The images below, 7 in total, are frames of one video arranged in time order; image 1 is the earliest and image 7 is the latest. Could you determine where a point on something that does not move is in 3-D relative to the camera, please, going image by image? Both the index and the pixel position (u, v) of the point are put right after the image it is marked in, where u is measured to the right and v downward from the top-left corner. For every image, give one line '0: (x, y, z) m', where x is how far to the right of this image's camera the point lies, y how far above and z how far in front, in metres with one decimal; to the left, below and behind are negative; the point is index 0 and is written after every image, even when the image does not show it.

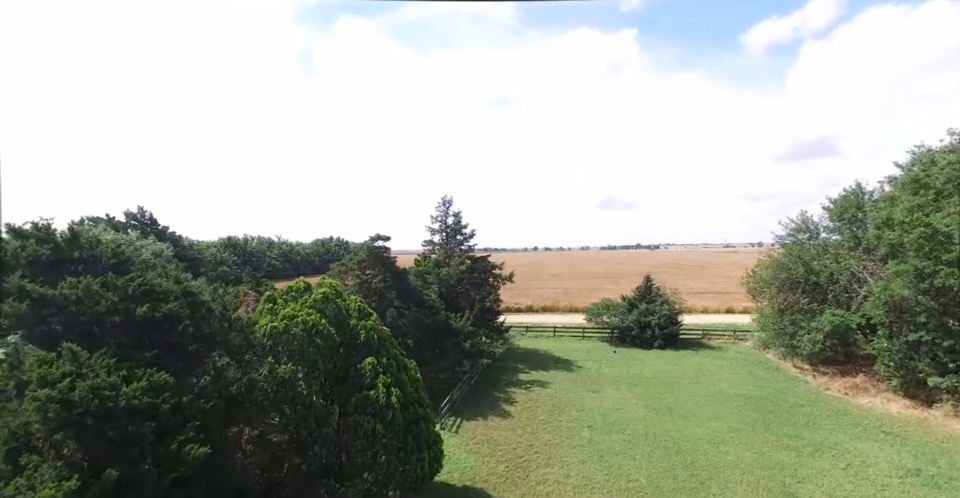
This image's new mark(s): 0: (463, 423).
0: (-0.7, -6.4, +18.4) m
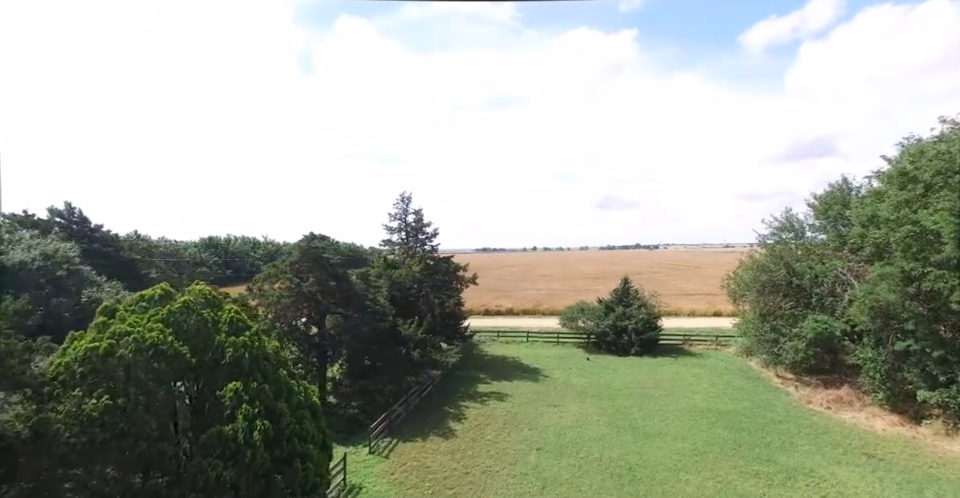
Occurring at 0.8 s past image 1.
0: (-2.7, -6.4, +16.5) m
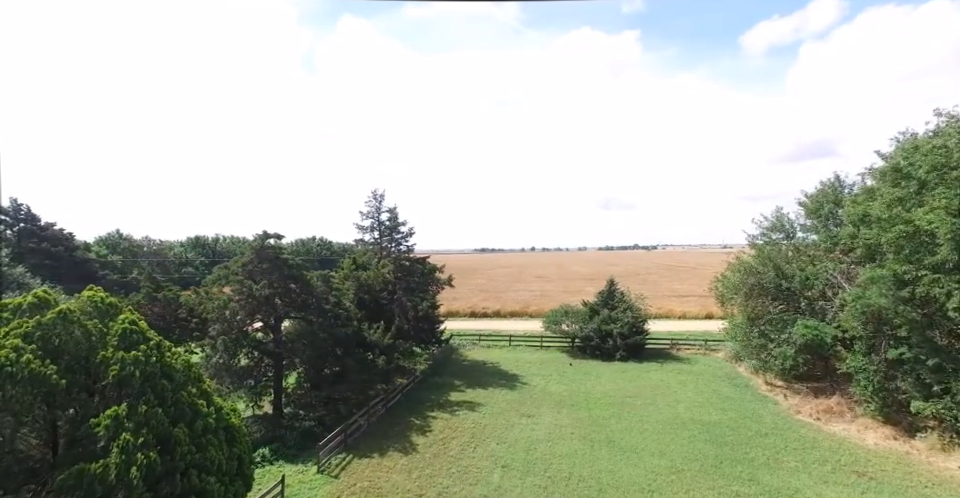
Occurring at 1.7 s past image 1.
0: (-3.9, -6.4, +15.2) m
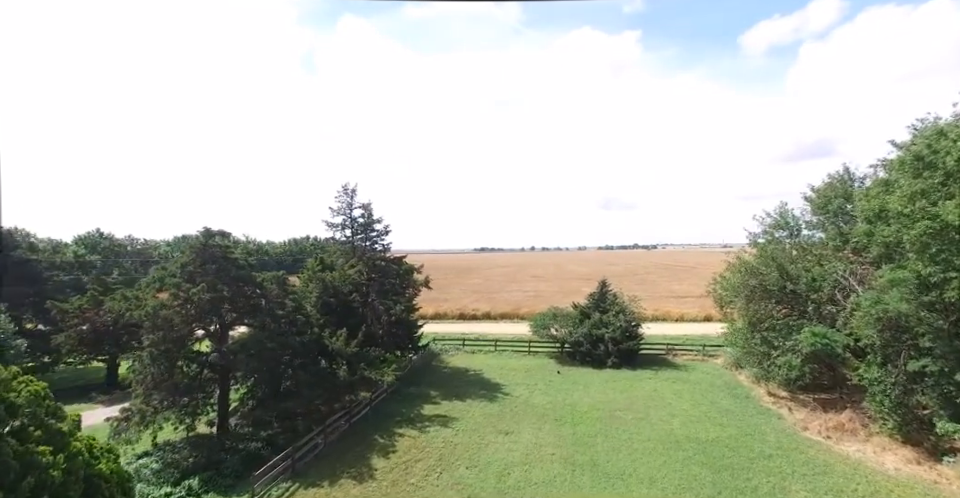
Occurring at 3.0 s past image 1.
0: (-4.9, -6.4, +13.3) m
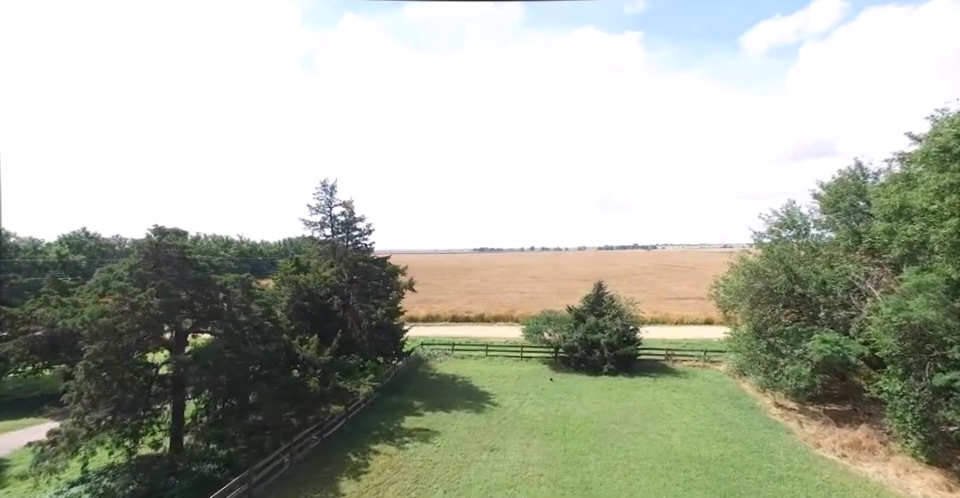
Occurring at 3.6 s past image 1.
0: (-5.5, -6.4, +11.8) m
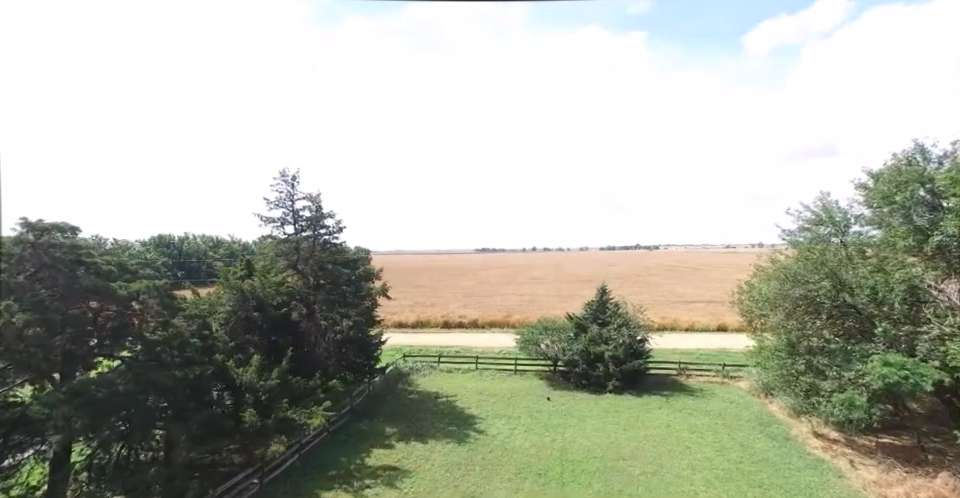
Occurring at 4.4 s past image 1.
0: (-6.1, -6.4, +8.5) m
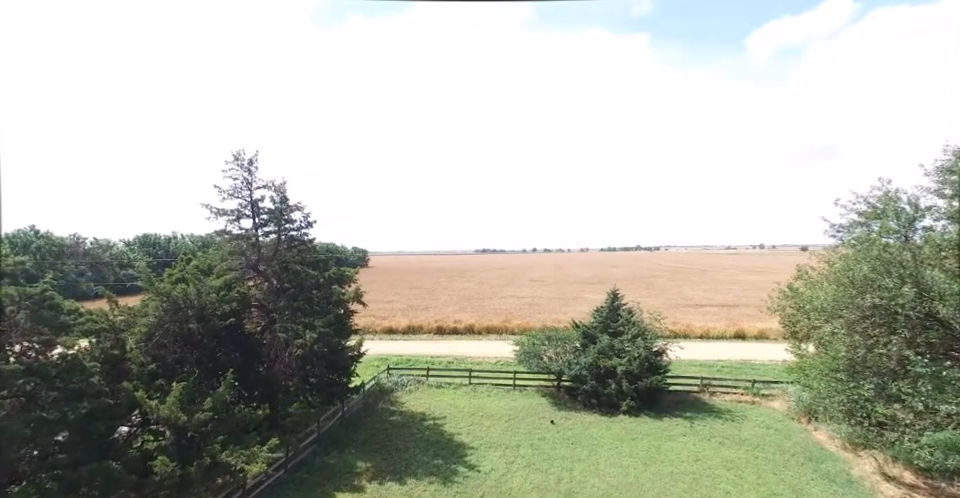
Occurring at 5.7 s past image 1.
0: (-6.4, -6.3, +5.3) m
